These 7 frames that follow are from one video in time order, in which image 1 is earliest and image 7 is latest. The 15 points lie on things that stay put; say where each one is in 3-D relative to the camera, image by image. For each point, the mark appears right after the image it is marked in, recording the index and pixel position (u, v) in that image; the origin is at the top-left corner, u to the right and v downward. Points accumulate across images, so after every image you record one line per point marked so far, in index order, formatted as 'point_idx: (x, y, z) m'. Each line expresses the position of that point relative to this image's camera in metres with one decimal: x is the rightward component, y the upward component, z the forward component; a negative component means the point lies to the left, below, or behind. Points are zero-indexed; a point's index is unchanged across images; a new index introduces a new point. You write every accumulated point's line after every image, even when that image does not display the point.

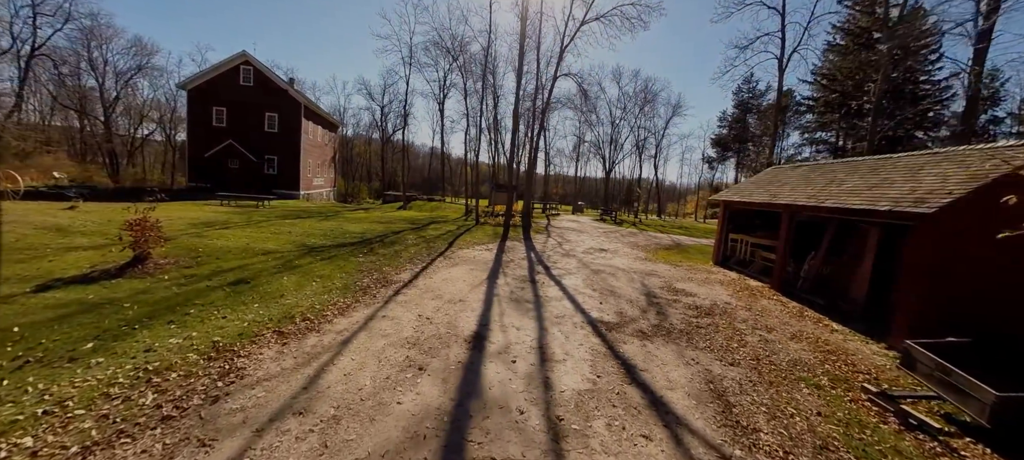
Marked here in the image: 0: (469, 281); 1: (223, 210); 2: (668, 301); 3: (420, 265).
0: (-1.1, -1.3, +8.7) m
1: (-14.2, +1.0, +17.4) m
2: (+4.0, -1.8, +9.0) m
3: (-2.6, -1.0, +10.1) m
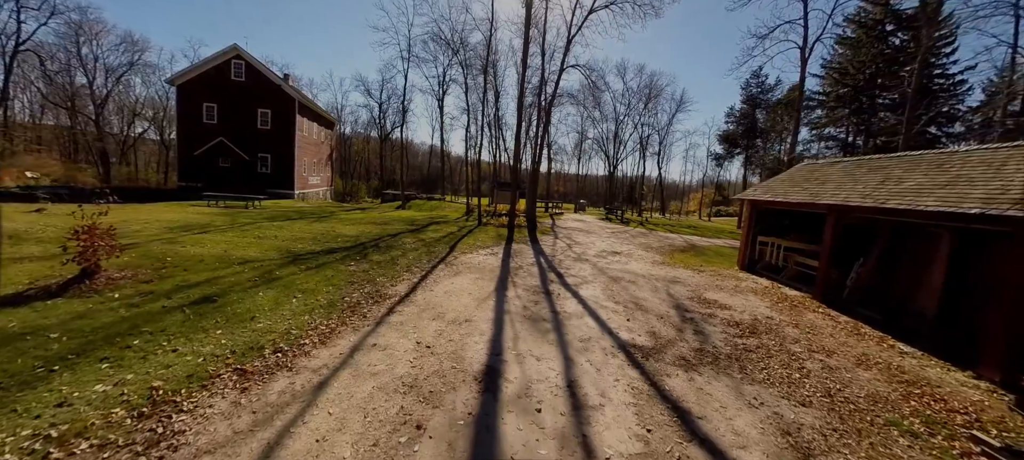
0: (-0.8, -1.4, +7.6) m
1: (-14.0, +0.9, +16.3) m
2: (+4.3, -1.9, +7.9) m
3: (-2.4, -1.1, +9.0) m
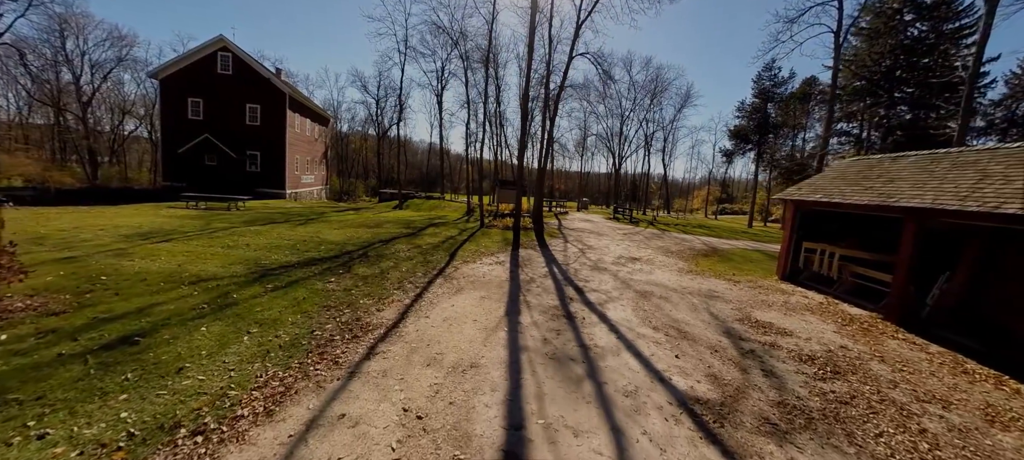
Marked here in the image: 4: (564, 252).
0: (-0.5, -1.6, +6.1) m
1: (-13.7, +0.7, +14.7) m
2: (+4.5, -2.1, +6.3) m
3: (-2.1, -1.3, +7.4) m
4: (+1.9, -0.8, +13.2) m
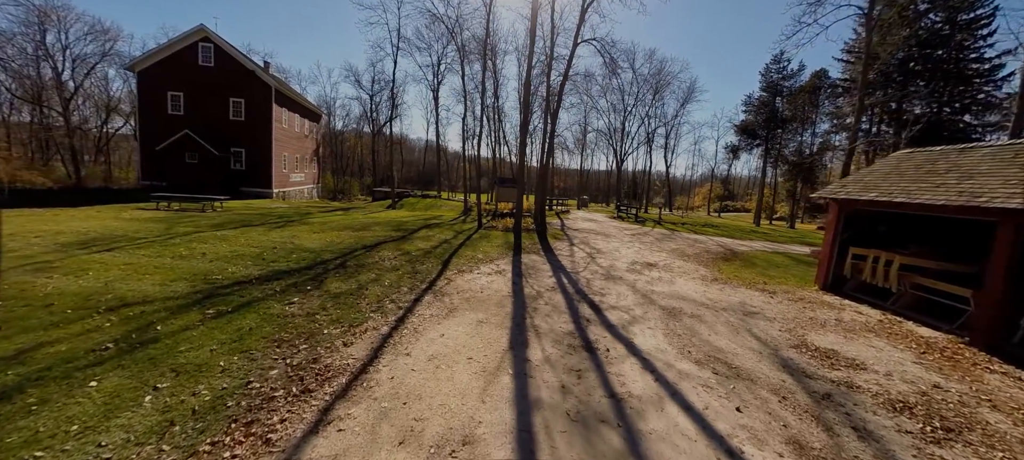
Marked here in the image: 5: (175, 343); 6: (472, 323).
0: (-0.4, -1.8, +4.7) m
1: (-13.7, +0.5, +13.2) m
2: (+4.6, -2.2, +5.0) m
3: (-2.0, -1.5, +6.0) m
4: (+2.0, -0.9, +11.8) m
5: (-4.4, -1.4, +4.6) m
6: (-0.7, -1.6, +6.0) m
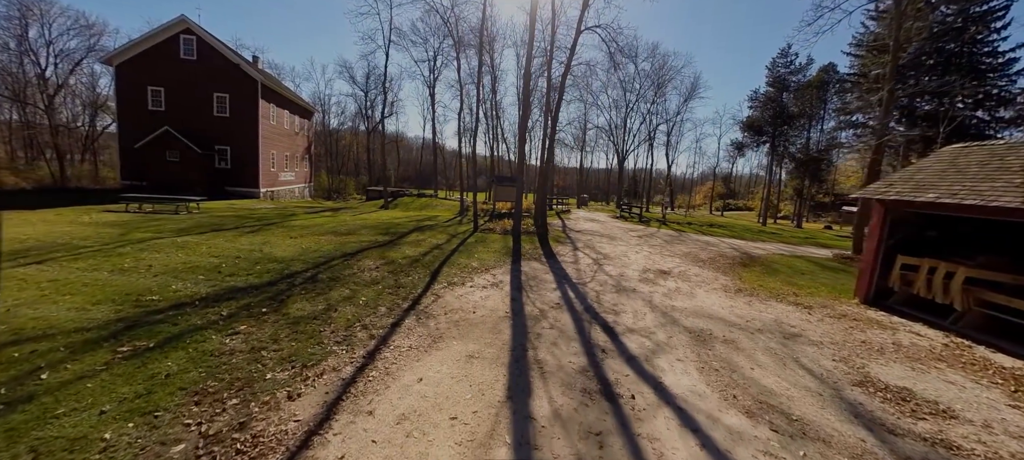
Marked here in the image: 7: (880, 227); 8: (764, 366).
0: (-0.4, -1.9, +3.5) m
1: (-13.7, +0.3, +12.0) m
2: (+4.6, -2.4, +3.8) m
3: (-2.0, -1.6, +4.8) m
4: (+1.9, -1.1, +10.7) m
5: (-4.4, -1.6, +3.4) m
6: (-0.7, -1.7, +4.8) m
7: (+8.4, +0.1, +8.0) m
8: (+3.8, -2.1, +5.3) m
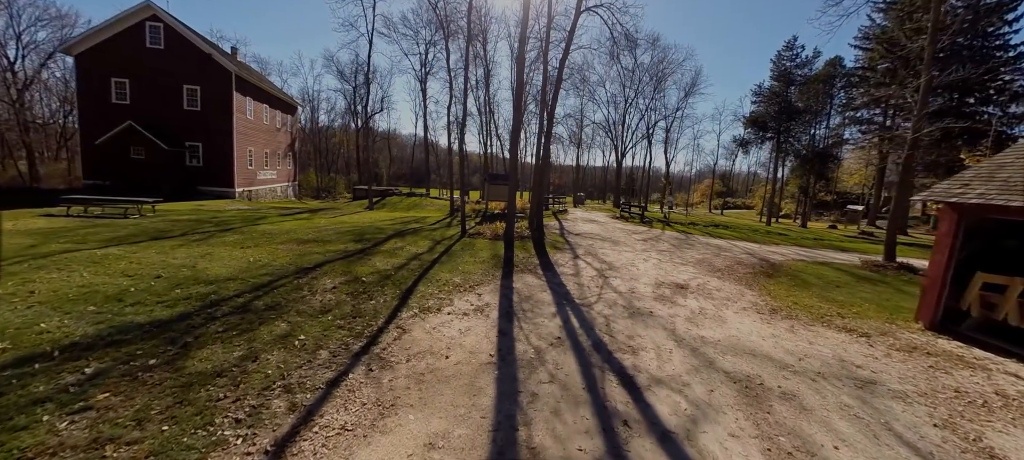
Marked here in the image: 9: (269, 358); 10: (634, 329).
0: (-0.6, -2.2, +1.9) m
1: (-14.0, +0.1, +10.3) m
2: (+4.4, -2.6, +2.3) m
3: (-2.2, -1.9, +3.3) m
4: (+1.7, -1.3, +9.1) m
5: (-4.6, -1.9, +1.8) m
6: (-0.9, -2.0, +3.2) m
7: (+8.2, -0.1, +6.5) m
8: (+3.6, -2.3, +3.8) m
9: (-3.0, -1.6, +4.4) m
10: (+2.1, -1.7, +6.2) m
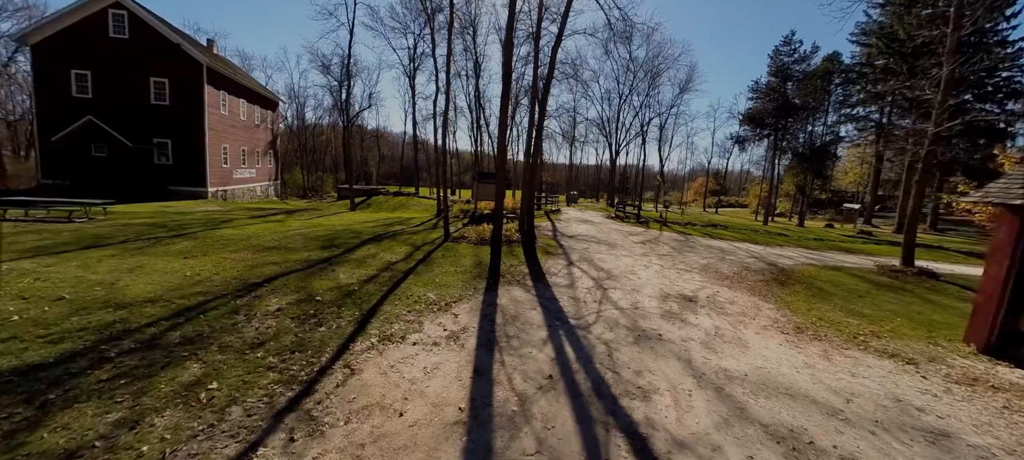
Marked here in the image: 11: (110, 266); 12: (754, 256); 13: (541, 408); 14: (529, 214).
0: (-0.8, -2.3, +0.8) m
1: (-14.3, -0.1, +8.9) m
2: (+4.2, -2.8, +1.3) m
3: (-2.4, -2.1, +2.1) m
4: (+1.4, -1.4, +8.0) m
5: (-4.8, -2.1, +0.6) m
6: (-1.1, -2.1, +2.1) m
7: (+7.9, -0.2, +5.5) m
8: (+3.4, -2.4, +2.7) m
9: (-3.3, -1.8, +3.3) m
10: (+1.9, -1.9, +5.1) m
11: (-8.2, -0.7, +7.3) m
12: (+9.2, -1.0, +13.6) m
13: (+0.3, -1.9, +4.0) m
14: (+0.7, +0.6, +12.7) m
